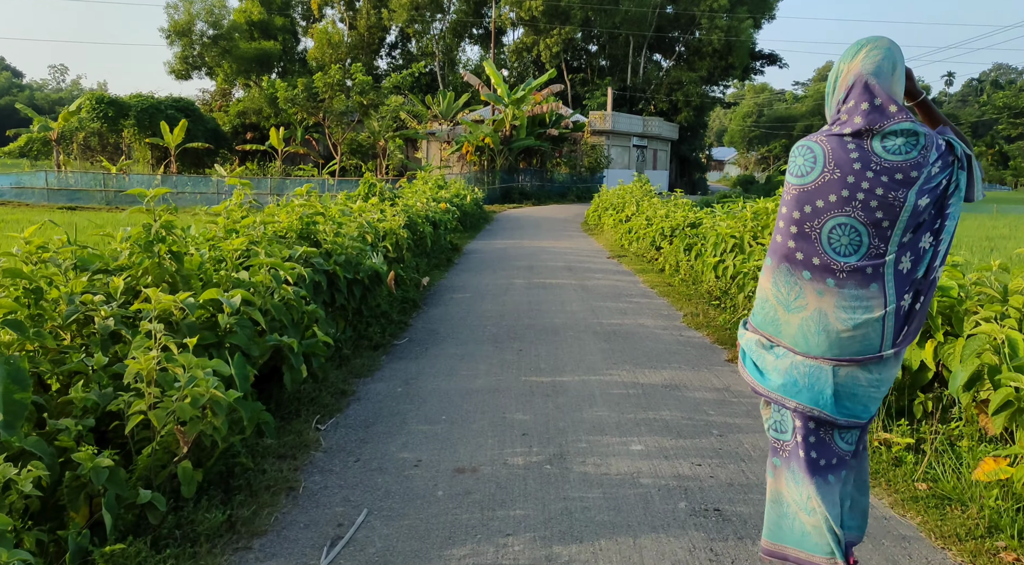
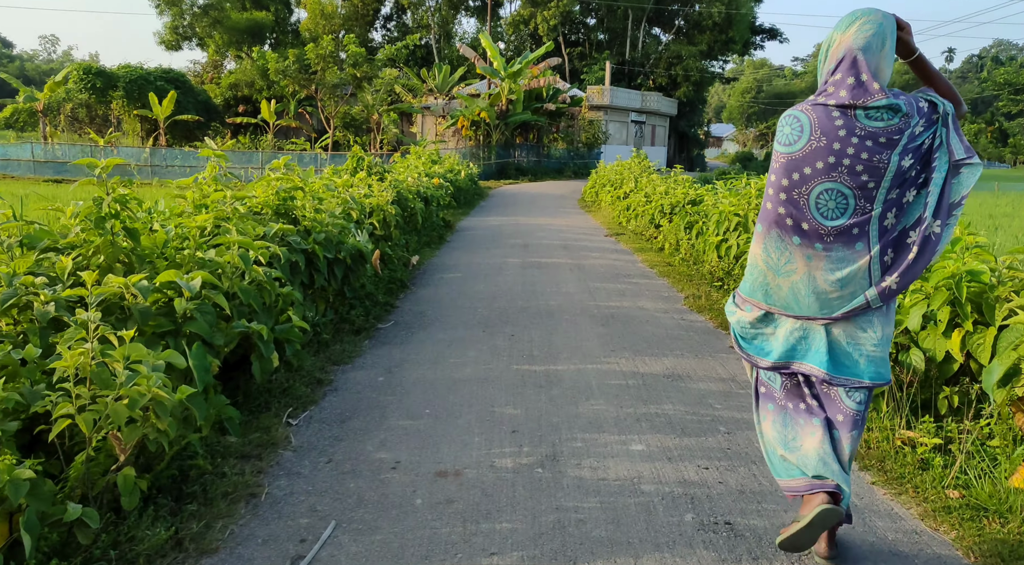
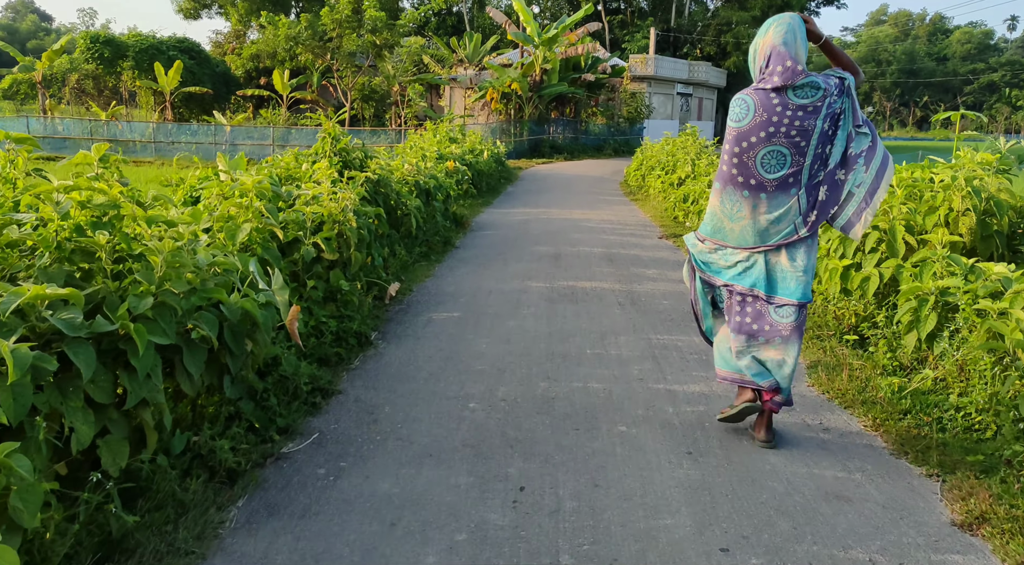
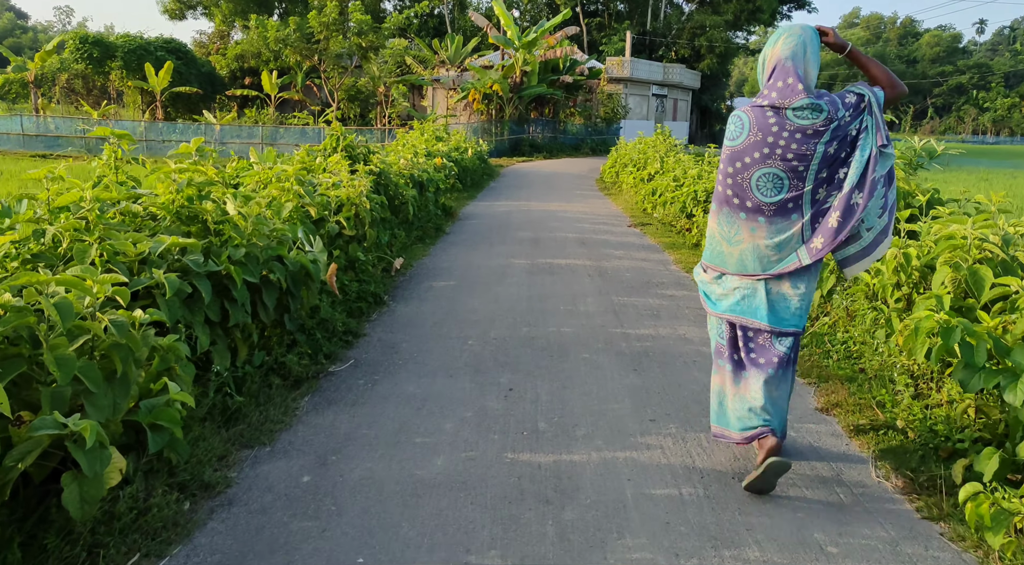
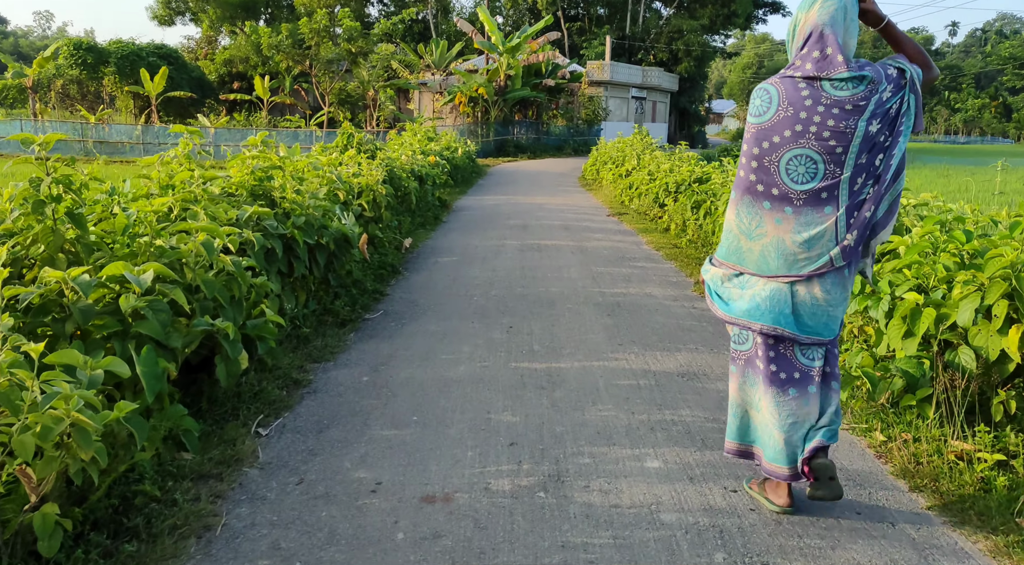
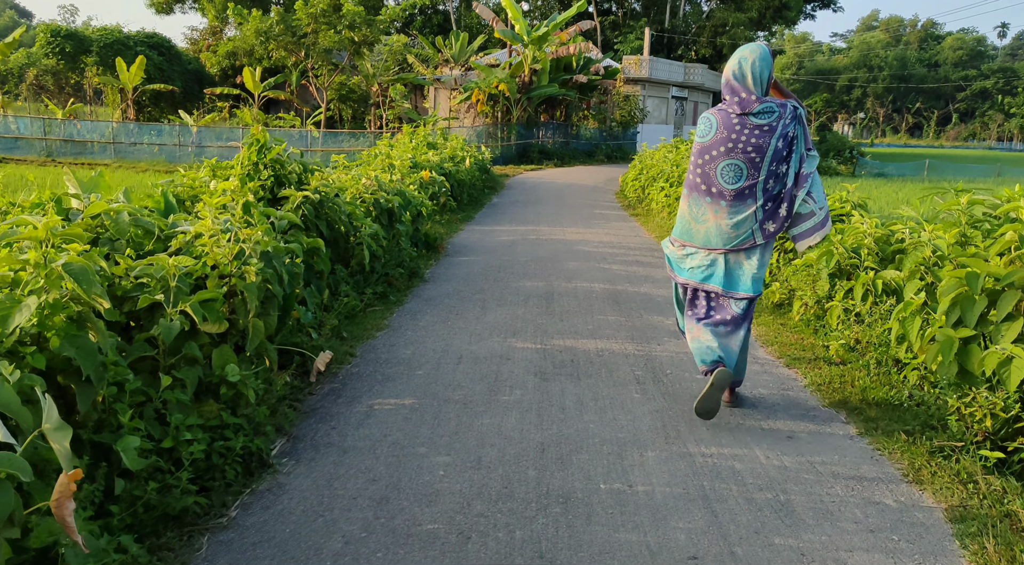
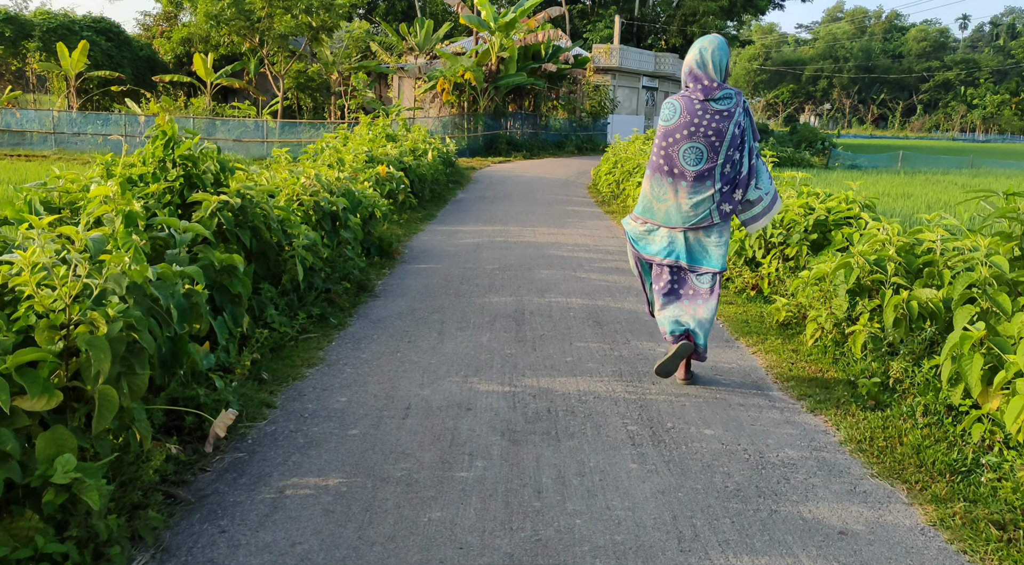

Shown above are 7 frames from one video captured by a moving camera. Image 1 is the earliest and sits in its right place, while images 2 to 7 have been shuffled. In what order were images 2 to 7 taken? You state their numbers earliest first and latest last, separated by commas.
2, 5, 4, 3, 6, 7
